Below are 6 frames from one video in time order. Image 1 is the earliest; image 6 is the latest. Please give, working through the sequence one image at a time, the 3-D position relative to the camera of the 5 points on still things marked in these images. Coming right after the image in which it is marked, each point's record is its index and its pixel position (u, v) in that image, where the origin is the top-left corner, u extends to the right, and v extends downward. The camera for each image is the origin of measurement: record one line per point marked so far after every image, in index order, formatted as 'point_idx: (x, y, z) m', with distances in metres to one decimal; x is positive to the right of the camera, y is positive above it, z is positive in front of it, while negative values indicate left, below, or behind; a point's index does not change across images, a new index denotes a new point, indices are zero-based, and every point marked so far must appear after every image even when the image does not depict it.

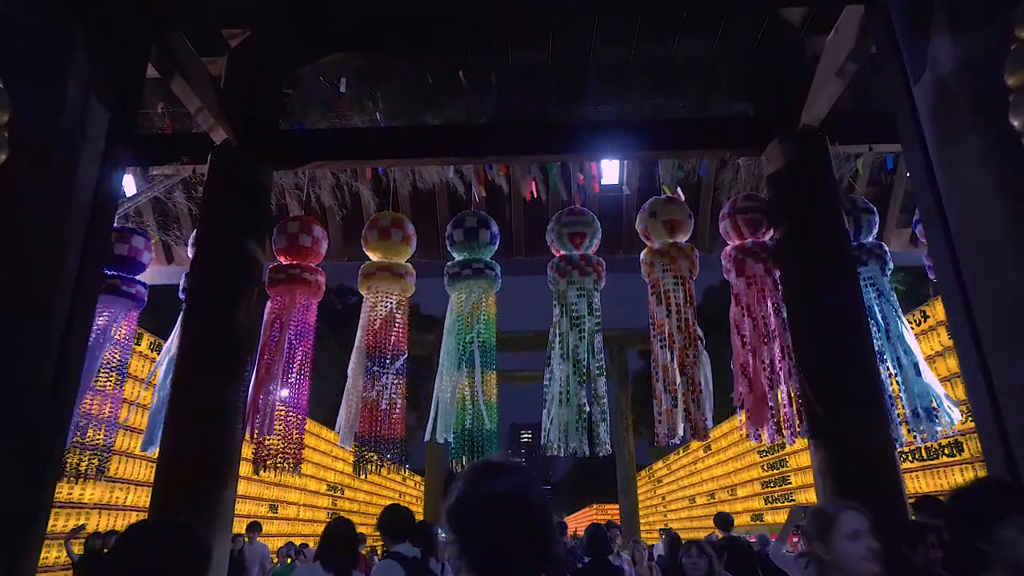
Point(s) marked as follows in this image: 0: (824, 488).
0: (+1.4, -0.9, +2.9) m
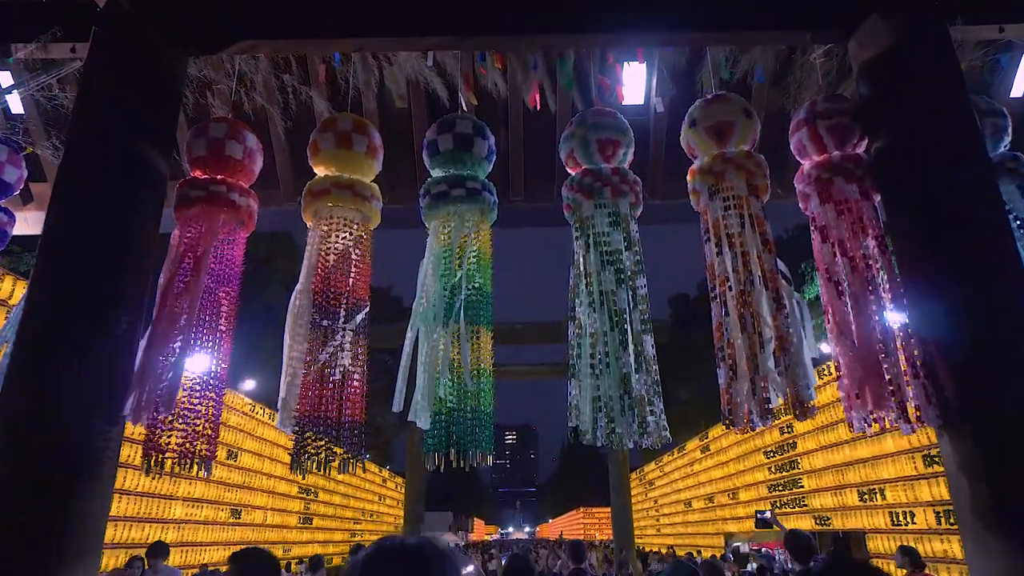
0: (+1.4, -0.6, +2.0) m
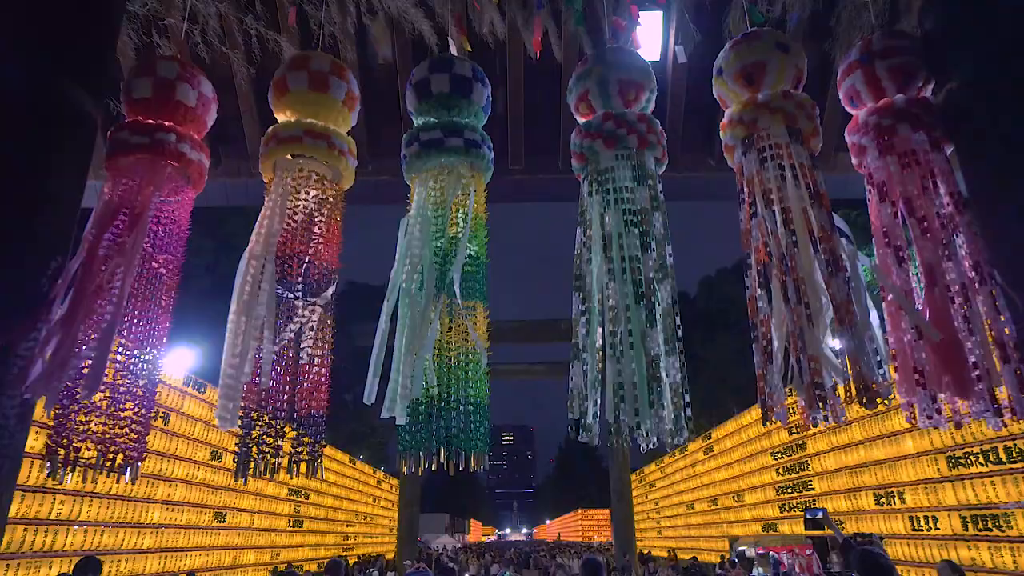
0: (+1.4, -0.5, +1.6) m
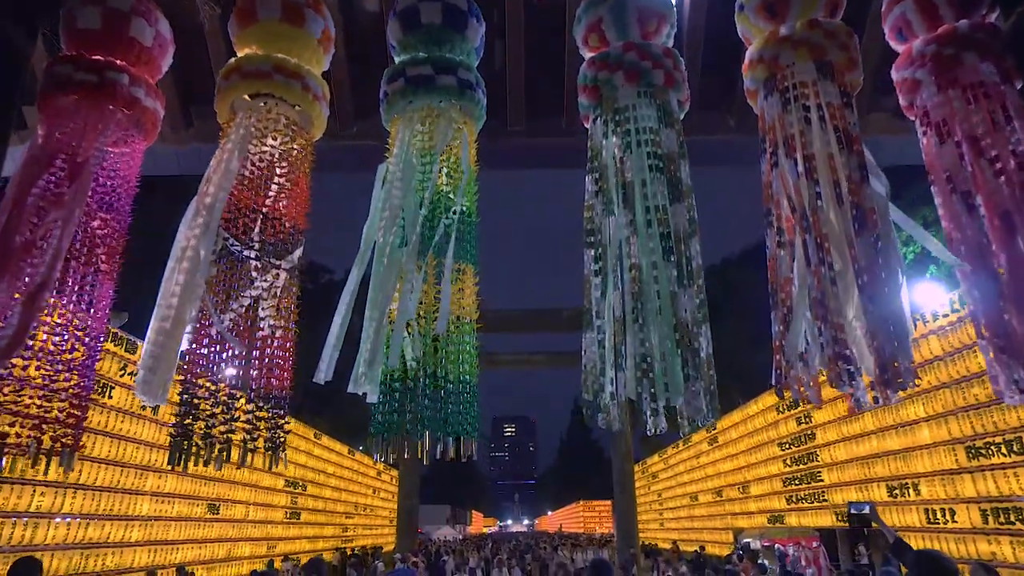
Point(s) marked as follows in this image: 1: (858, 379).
0: (+1.4, -0.4, +1.3) m
1: (+0.8, -0.2, +1.5) m
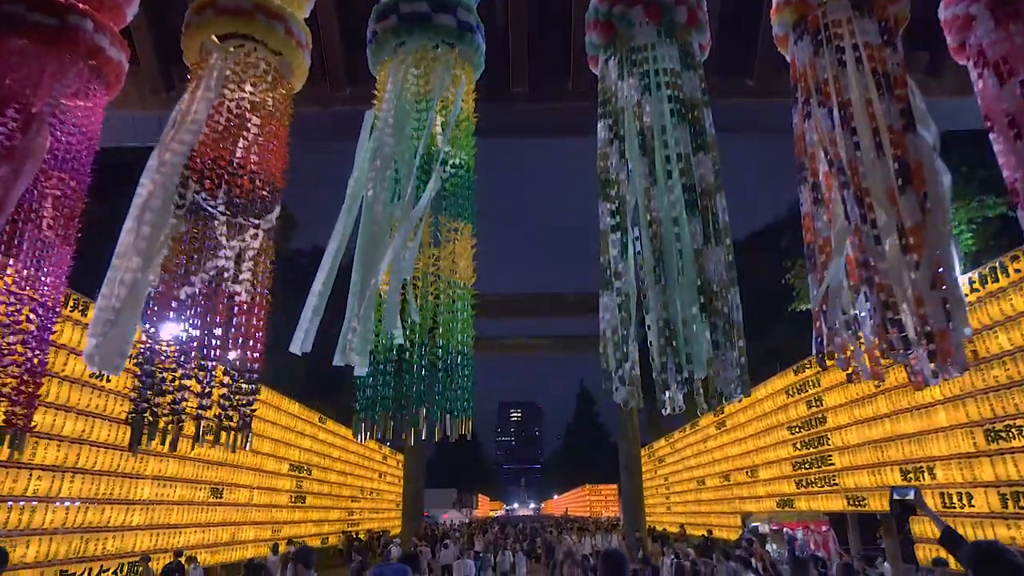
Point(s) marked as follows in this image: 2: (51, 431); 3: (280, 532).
0: (+1.4, -0.4, +1.1) m
1: (+0.8, -0.1, +1.3) m
2: (-2.9, -0.9, +4.1) m
3: (-3.4, -3.6, +9.5) m
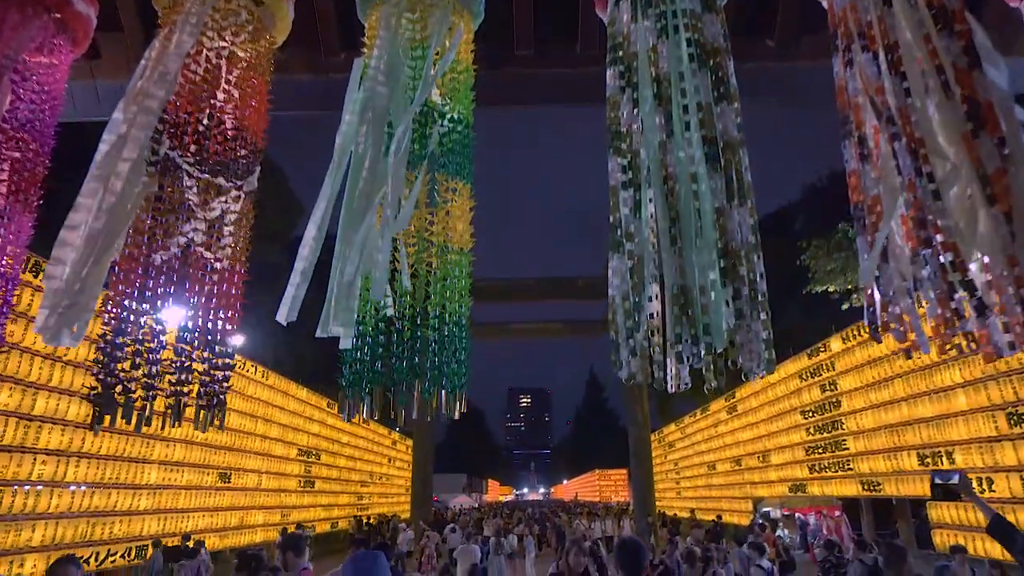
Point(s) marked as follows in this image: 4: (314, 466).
0: (+1.4, -0.3, +1.0) m
1: (+0.8, -0.1, +1.2) m
2: (-2.9, -0.8, +4.1) m
3: (-3.3, -3.4, +9.5) m
4: (-3.2, -2.8, +10.2) m
